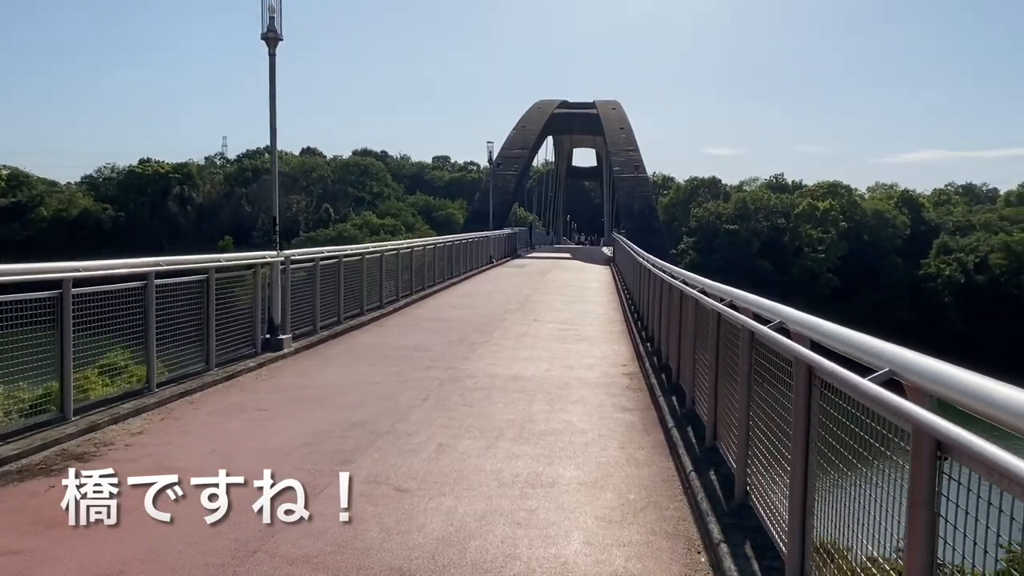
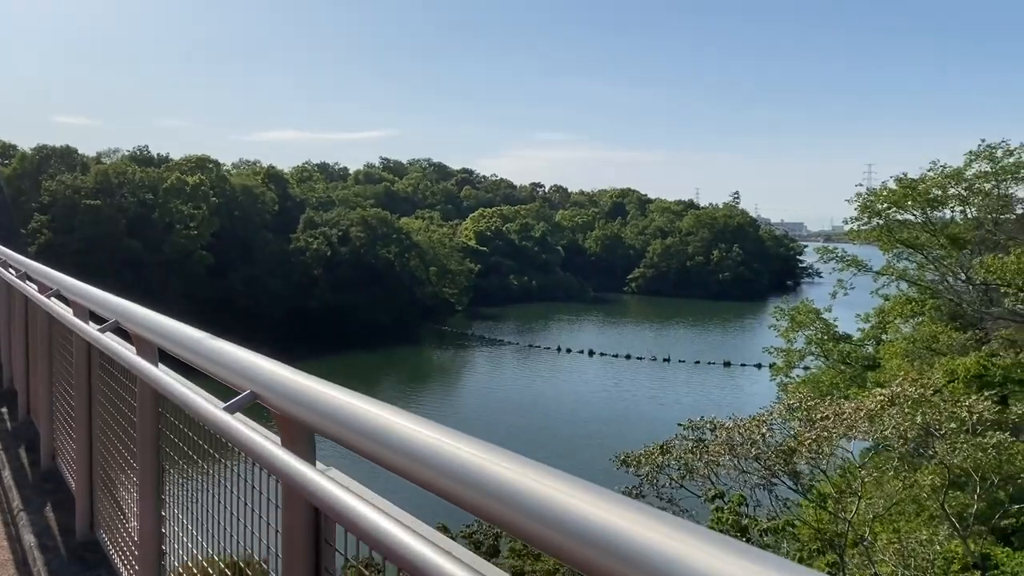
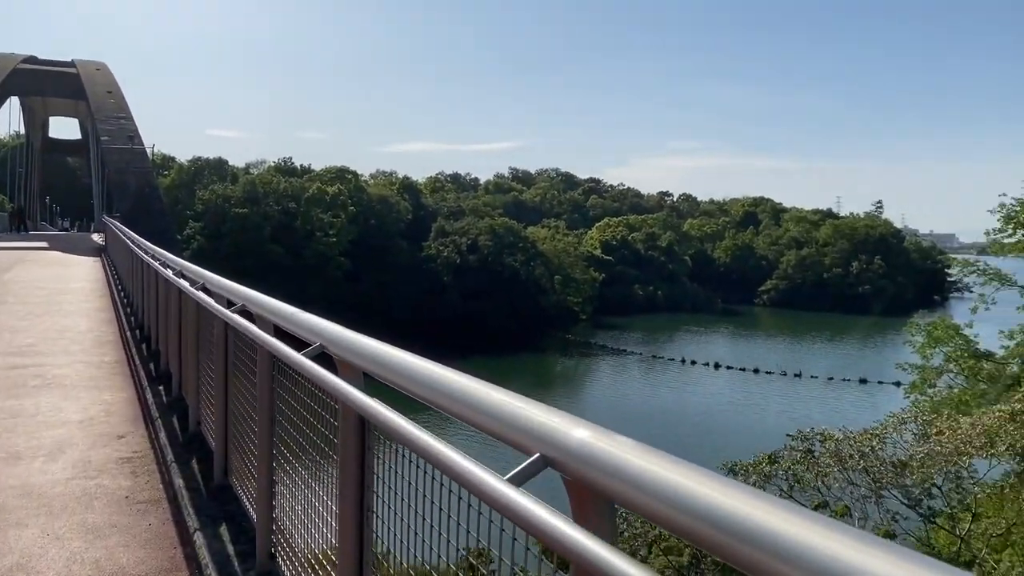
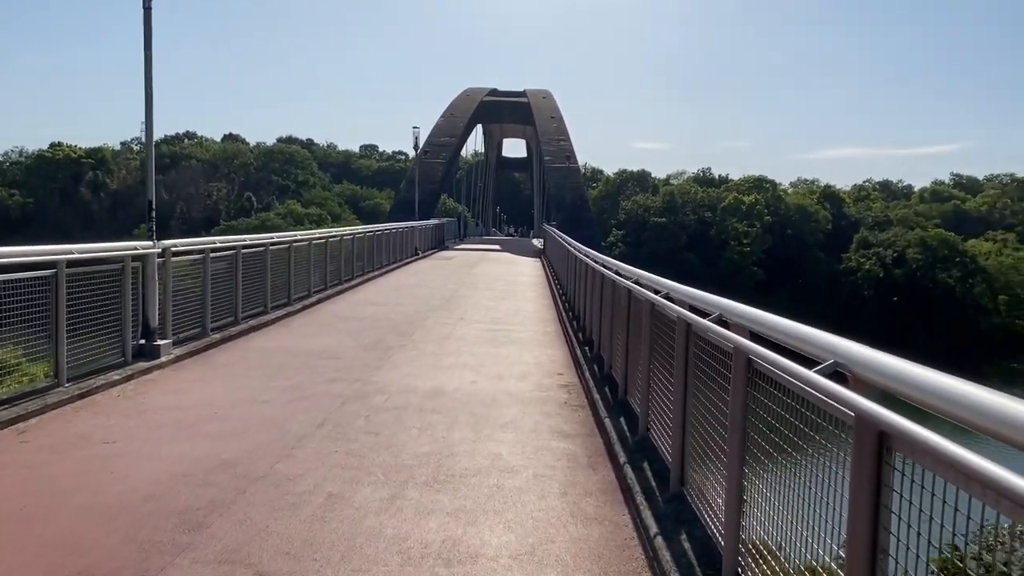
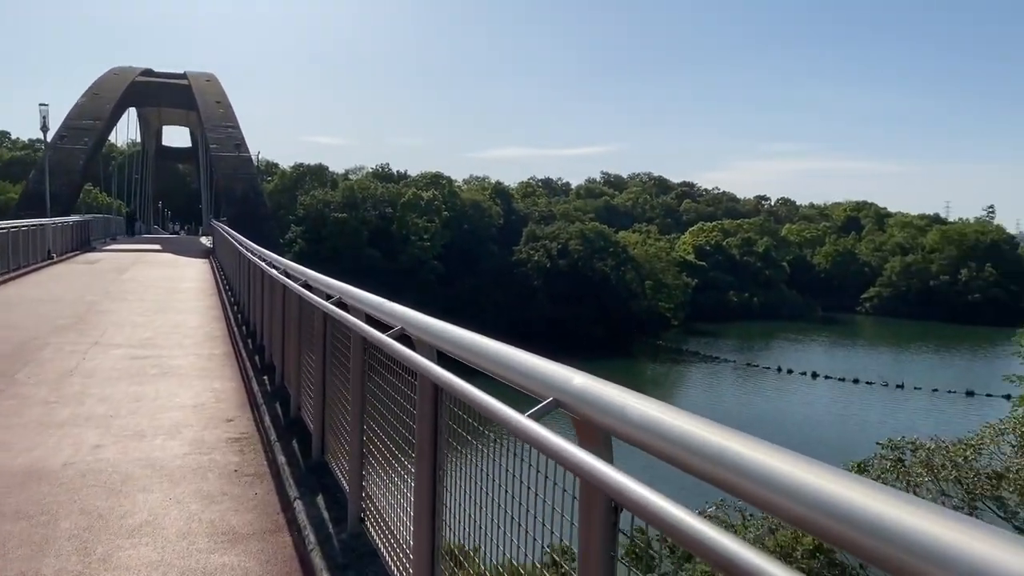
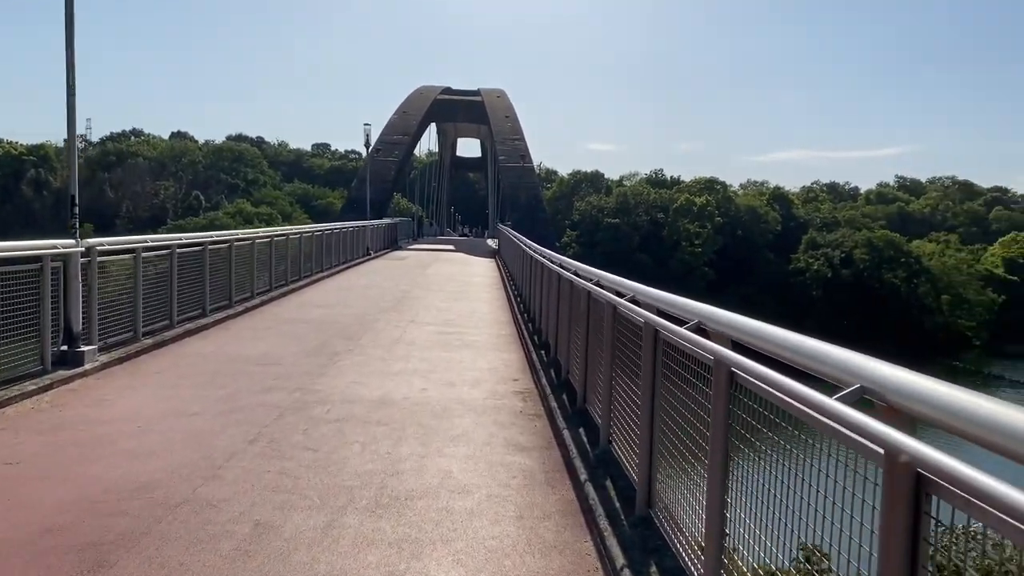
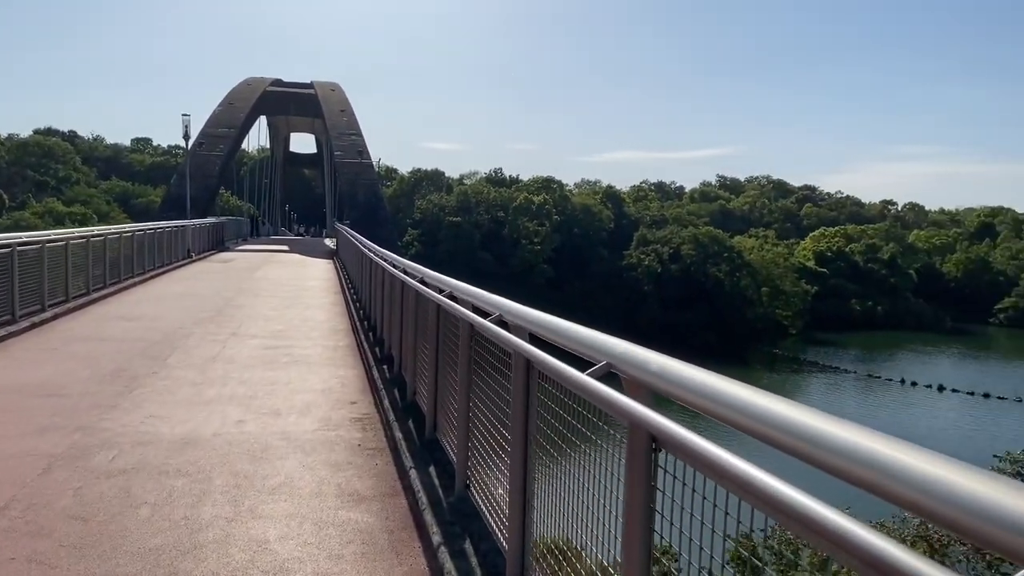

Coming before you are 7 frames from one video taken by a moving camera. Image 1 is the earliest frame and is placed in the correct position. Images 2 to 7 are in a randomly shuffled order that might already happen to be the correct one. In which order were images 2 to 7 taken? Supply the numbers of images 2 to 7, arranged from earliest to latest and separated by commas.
4, 6, 7, 5, 3, 2
